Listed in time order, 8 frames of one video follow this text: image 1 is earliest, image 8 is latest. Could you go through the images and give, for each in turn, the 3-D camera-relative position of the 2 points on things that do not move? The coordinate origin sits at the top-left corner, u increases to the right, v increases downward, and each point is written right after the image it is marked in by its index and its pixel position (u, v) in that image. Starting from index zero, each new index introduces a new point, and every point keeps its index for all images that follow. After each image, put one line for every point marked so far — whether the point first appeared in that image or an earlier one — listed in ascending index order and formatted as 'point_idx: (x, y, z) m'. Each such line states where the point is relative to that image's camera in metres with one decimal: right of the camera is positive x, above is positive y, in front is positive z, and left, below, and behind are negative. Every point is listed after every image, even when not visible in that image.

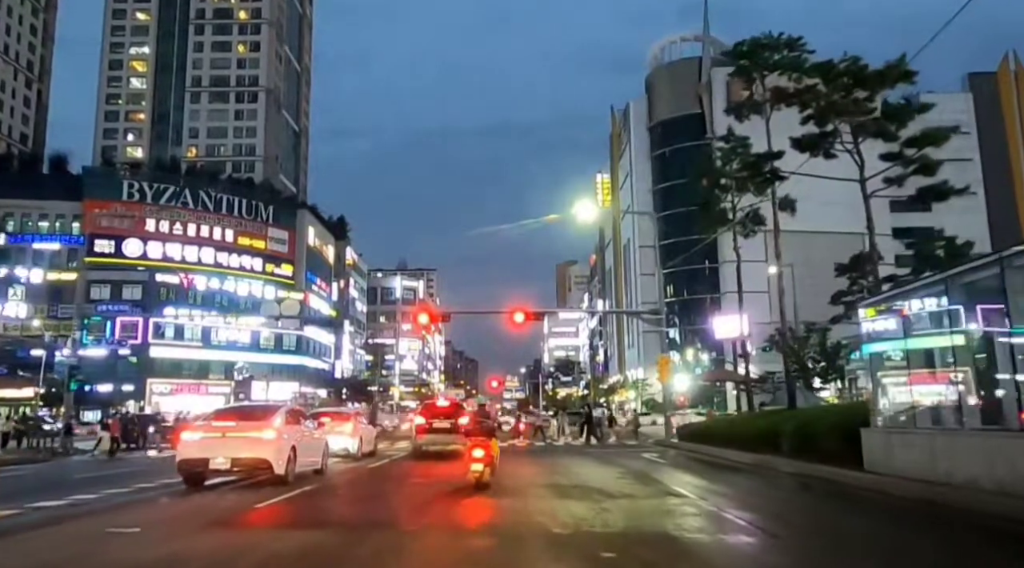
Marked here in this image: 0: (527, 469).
0: (+0.3, -3.5, +15.8) m
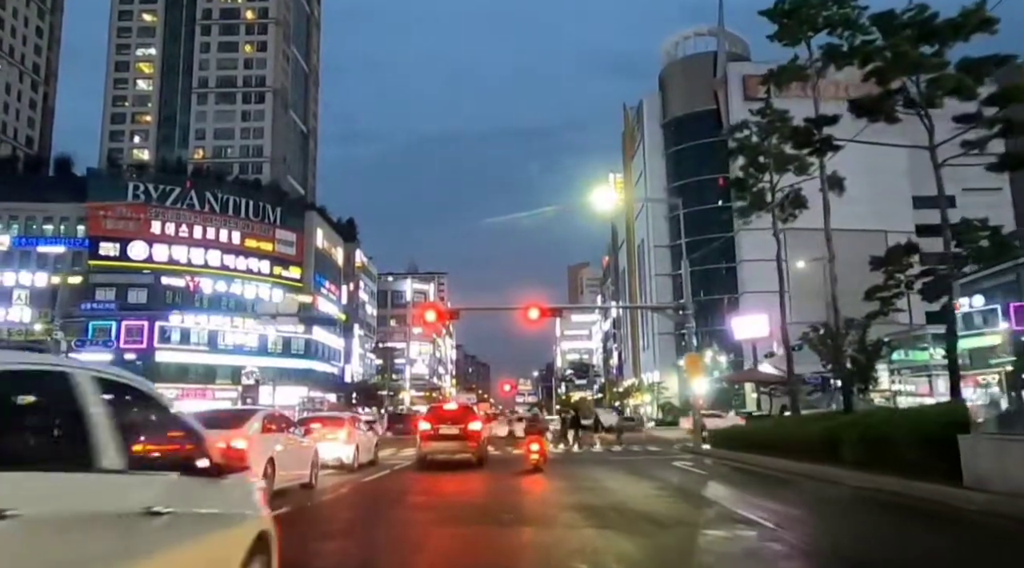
0: (+0.6, -3.3, +13.8) m
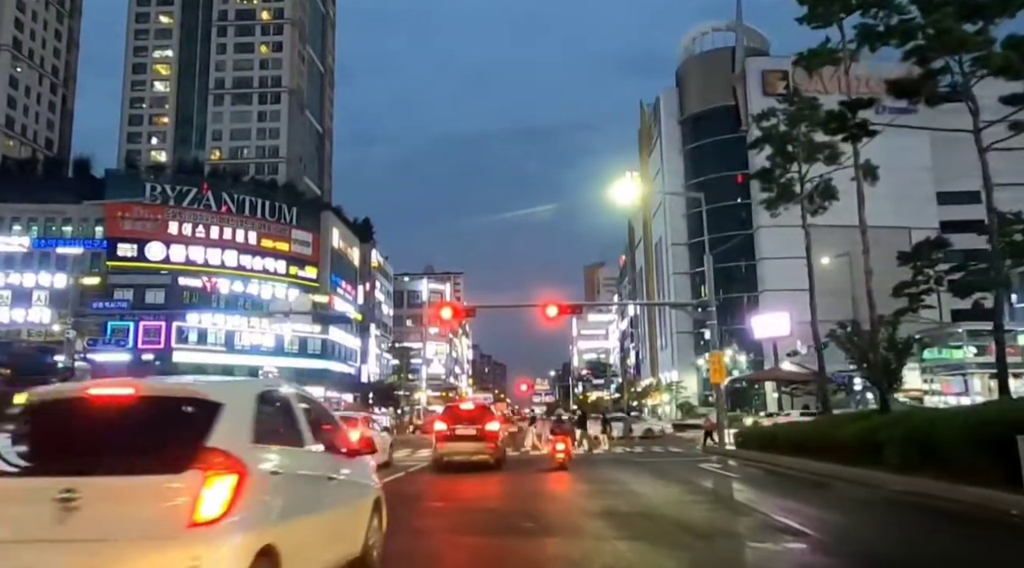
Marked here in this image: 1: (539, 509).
0: (+0.9, -3.2, +13.1) m
1: (+0.3, -2.6, +9.8) m
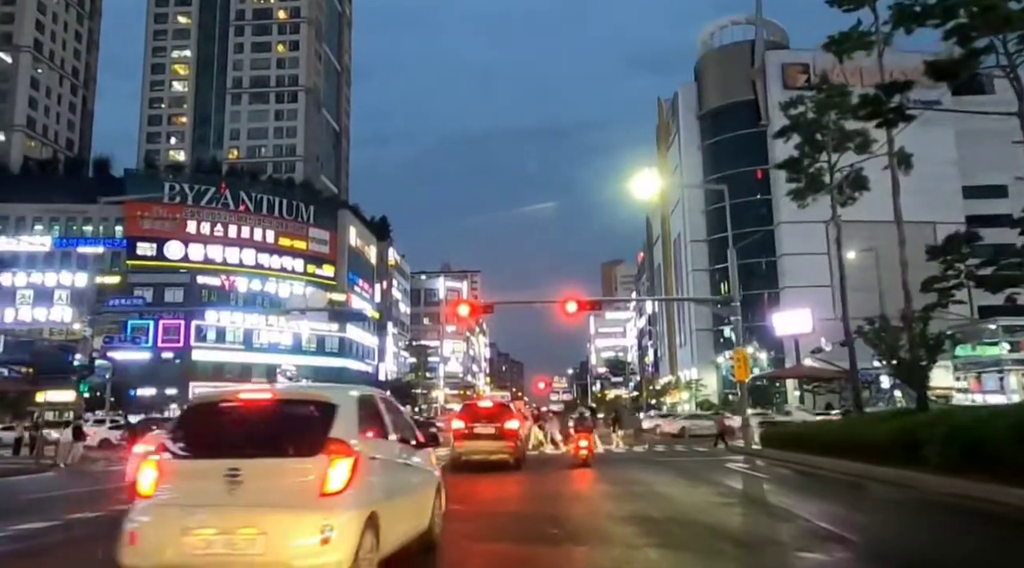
0: (+1.3, -3.1, +12.6) m
1: (+0.6, -2.6, +9.3) m
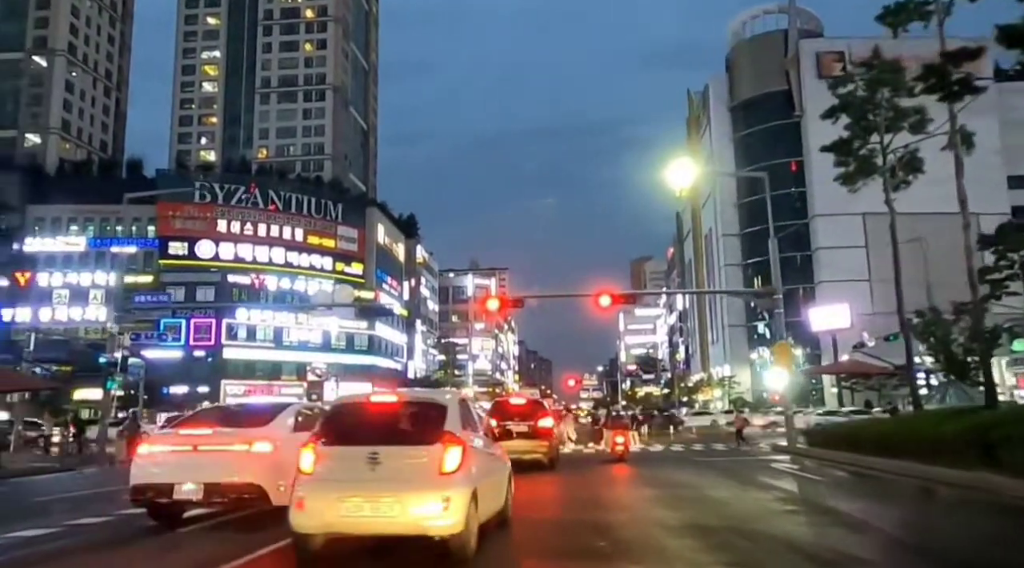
0: (+1.8, -2.9, +11.8) m
1: (+1.0, -2.4, +8.5) m
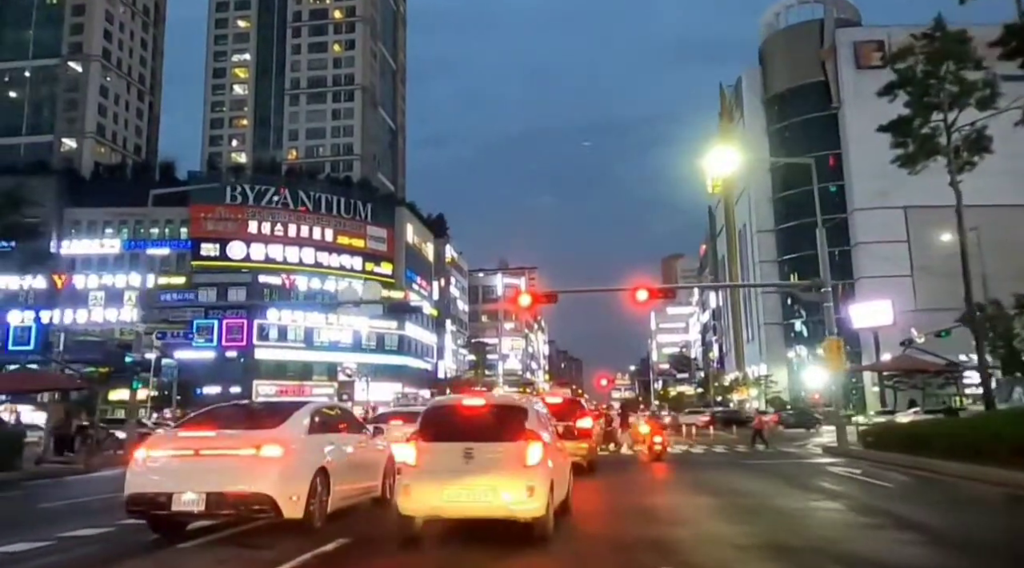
0: (+2.3, -2.7, +10.8) m
1: (+1.3, -2.2, +7.6) m
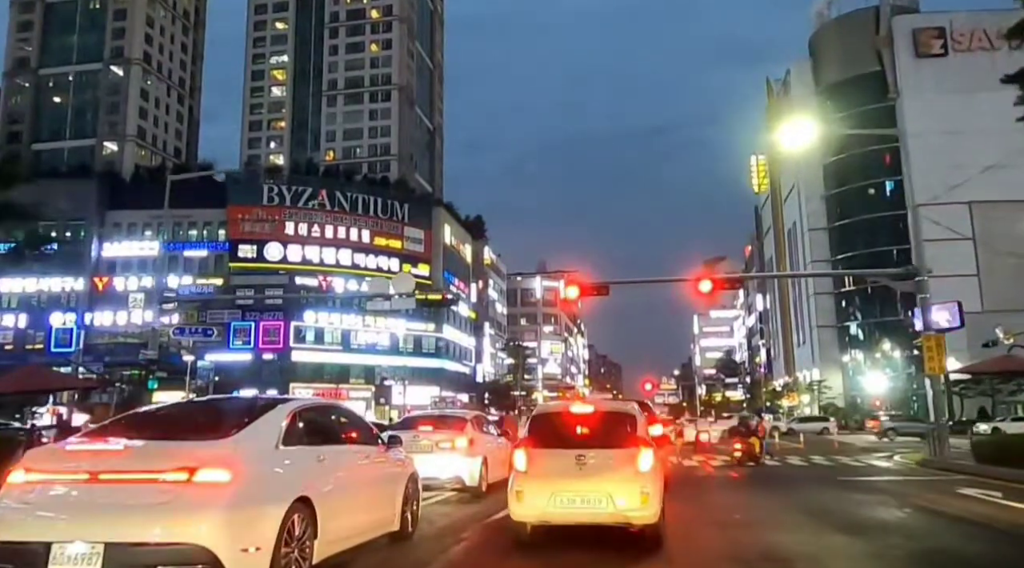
0: (+2.9, -2.4, +8.3) m
1: (+1.8, -1.9, +5.1) m
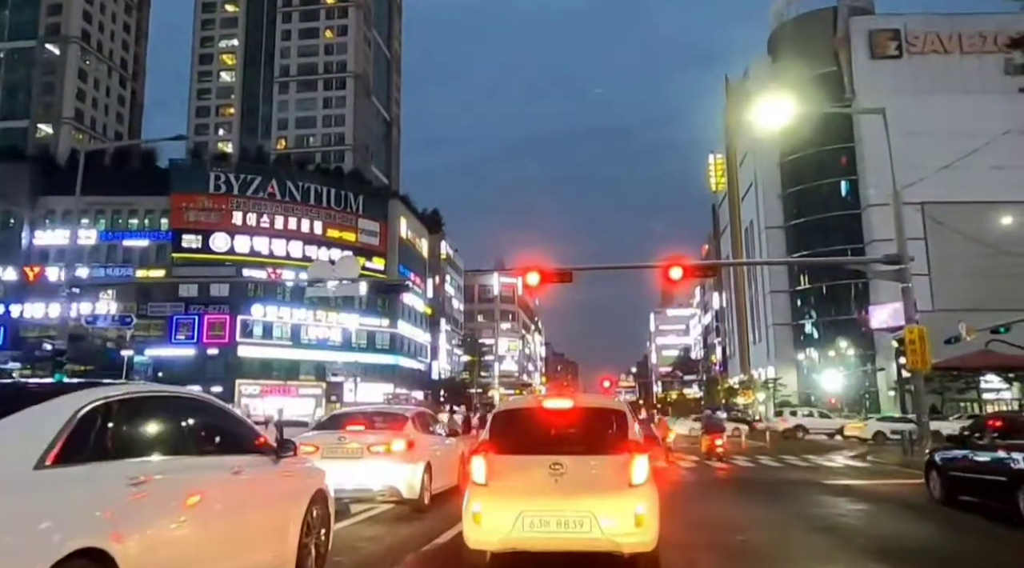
0: (+2.4, -2.1, +6.6) m
1: (+1.5, -1.6, +3.4) m
